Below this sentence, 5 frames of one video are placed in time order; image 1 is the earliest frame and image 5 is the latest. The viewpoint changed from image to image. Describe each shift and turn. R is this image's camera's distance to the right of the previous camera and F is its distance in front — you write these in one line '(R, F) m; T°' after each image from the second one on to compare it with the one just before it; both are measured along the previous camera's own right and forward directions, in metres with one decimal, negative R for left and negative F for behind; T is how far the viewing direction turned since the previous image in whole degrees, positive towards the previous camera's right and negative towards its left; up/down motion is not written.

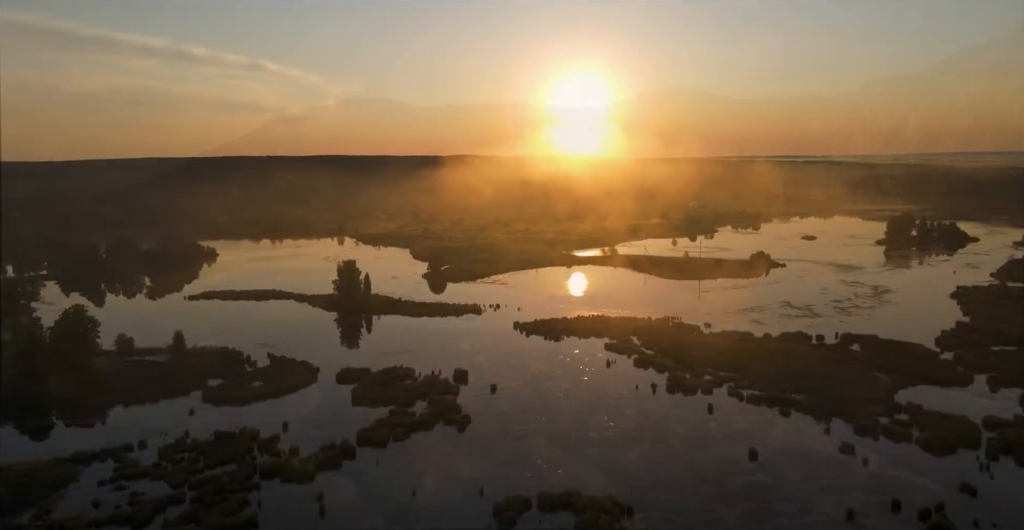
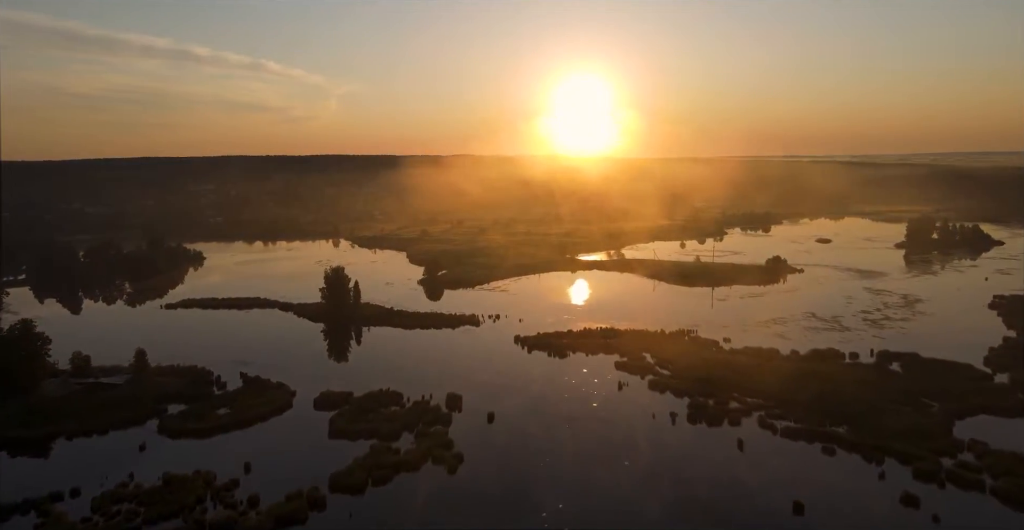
(+0.1, +2.9) m; 0°
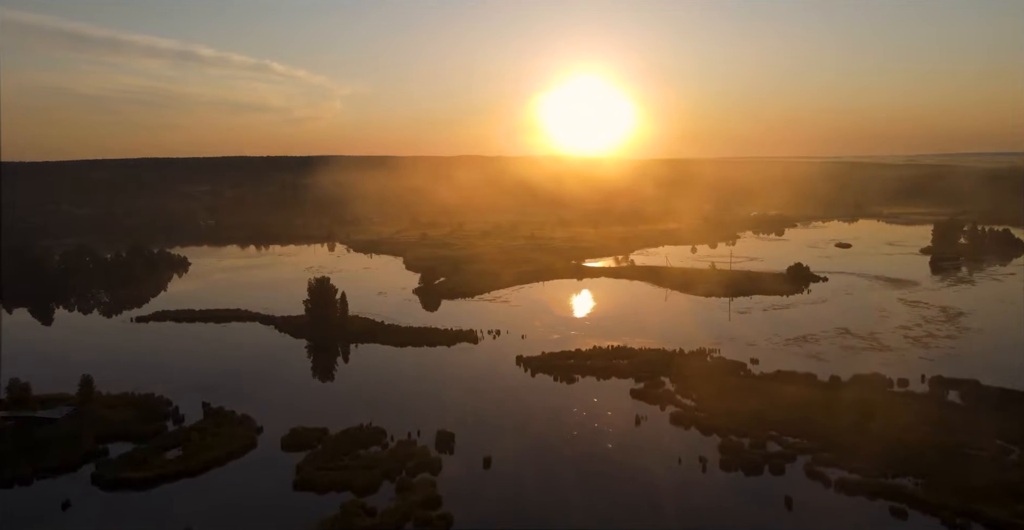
(+0.1, +3.3) m; 0°
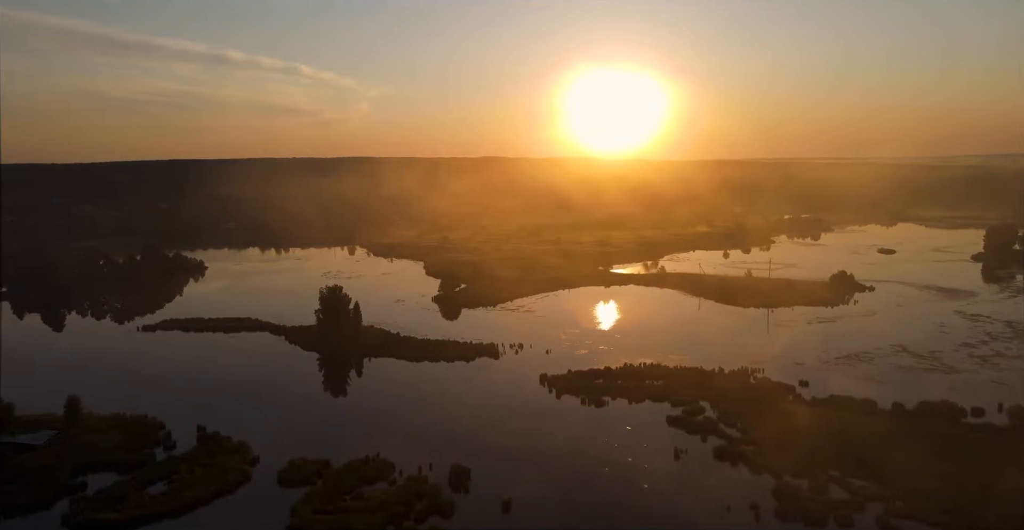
(0.0, +2.2) m; -2°
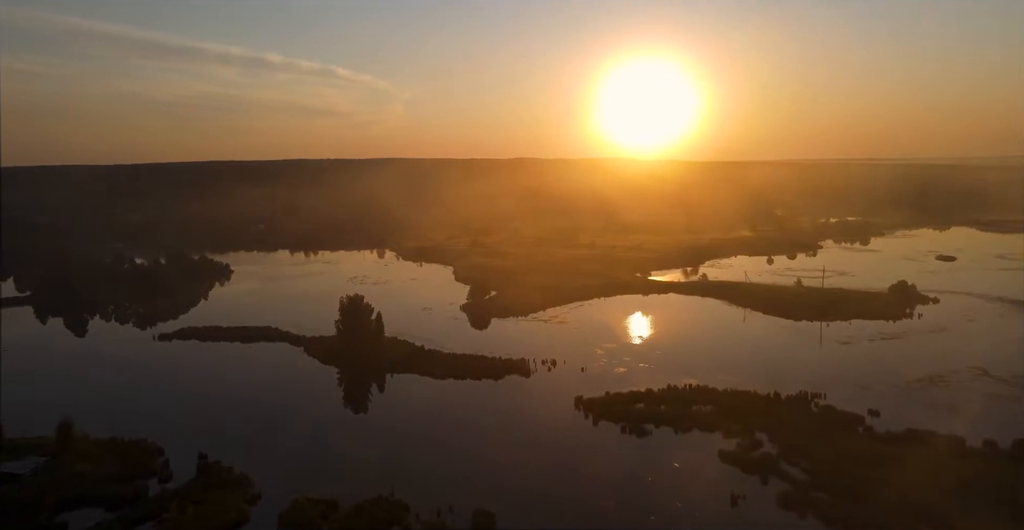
(0.0, +2.3) m; -3°
